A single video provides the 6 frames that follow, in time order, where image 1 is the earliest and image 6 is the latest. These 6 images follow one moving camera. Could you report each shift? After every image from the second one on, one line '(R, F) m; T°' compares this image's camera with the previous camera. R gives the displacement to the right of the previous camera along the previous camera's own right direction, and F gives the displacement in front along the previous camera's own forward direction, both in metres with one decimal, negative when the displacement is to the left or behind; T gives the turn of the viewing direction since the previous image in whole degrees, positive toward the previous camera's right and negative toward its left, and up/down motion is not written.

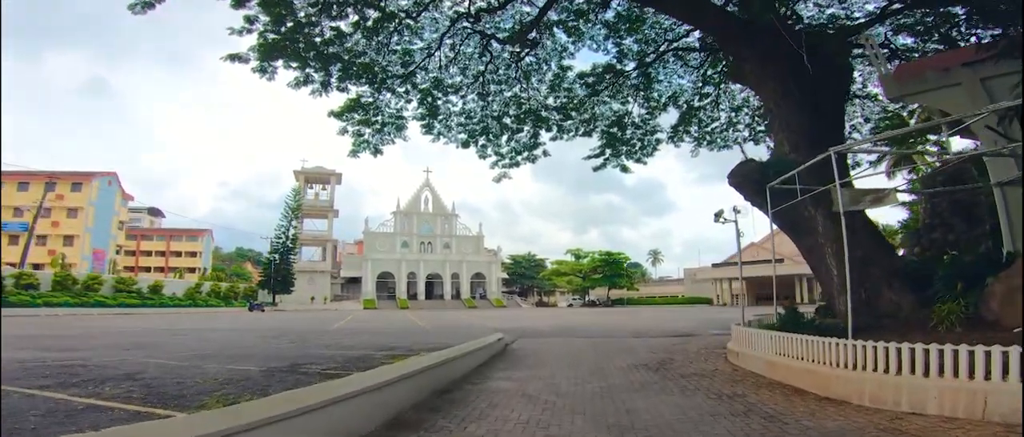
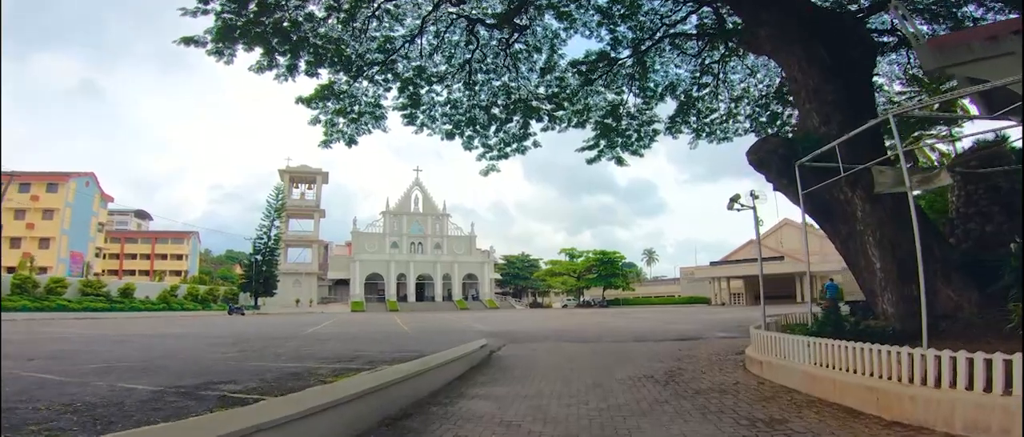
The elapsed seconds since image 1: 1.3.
(+0.2, +1.4) m; +1°
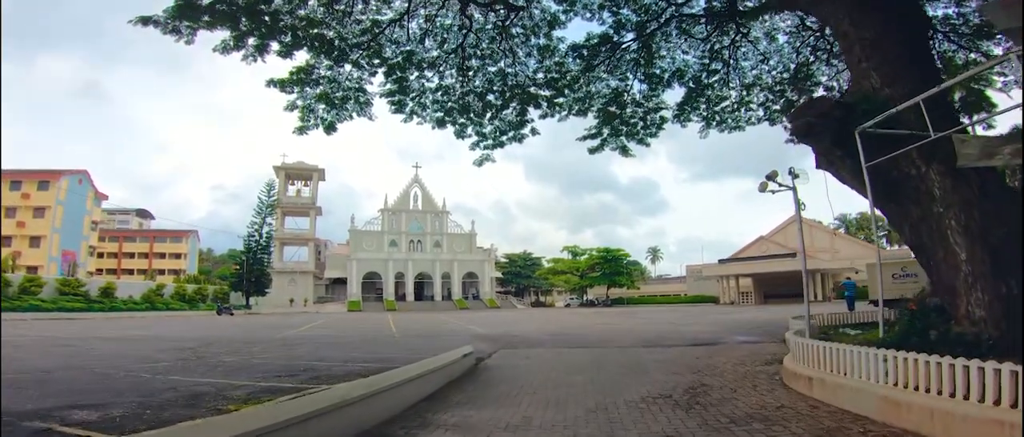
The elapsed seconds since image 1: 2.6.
(+0.2, +1.4) m; 0°
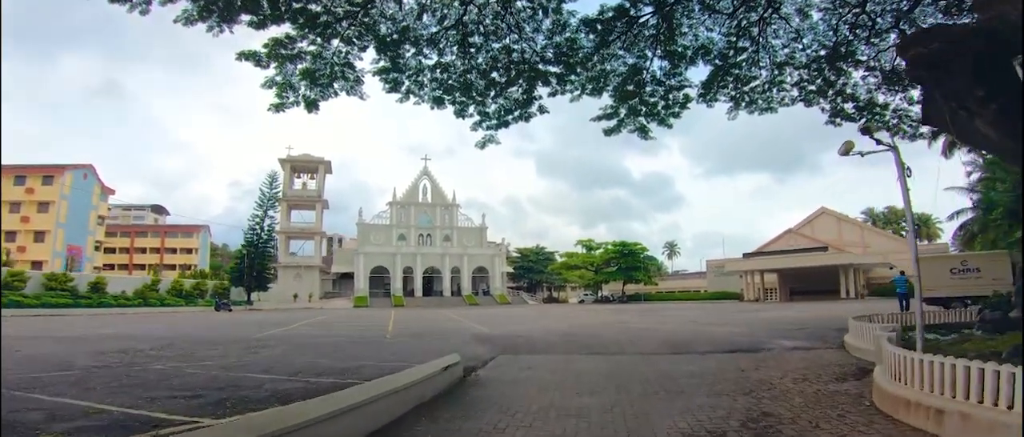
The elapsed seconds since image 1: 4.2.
(+0.2, +1.8) m; -1°
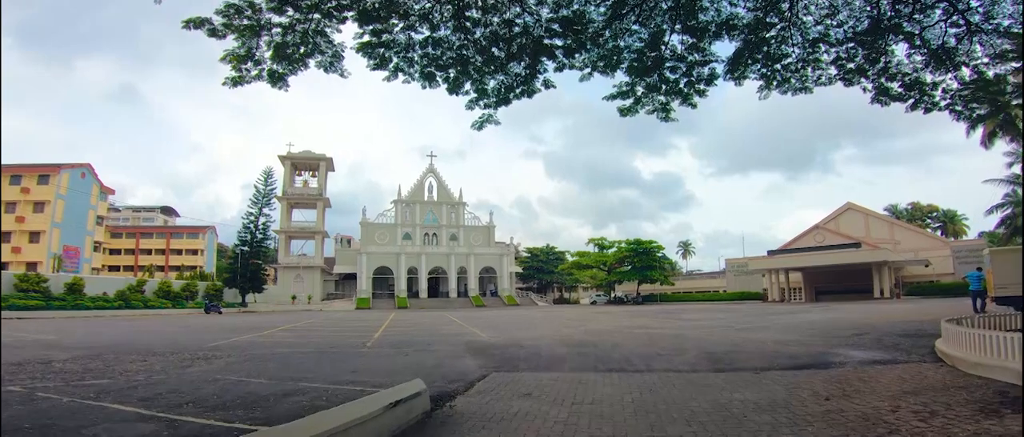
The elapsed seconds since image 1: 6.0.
(+0.2, +2.0) m; -1°
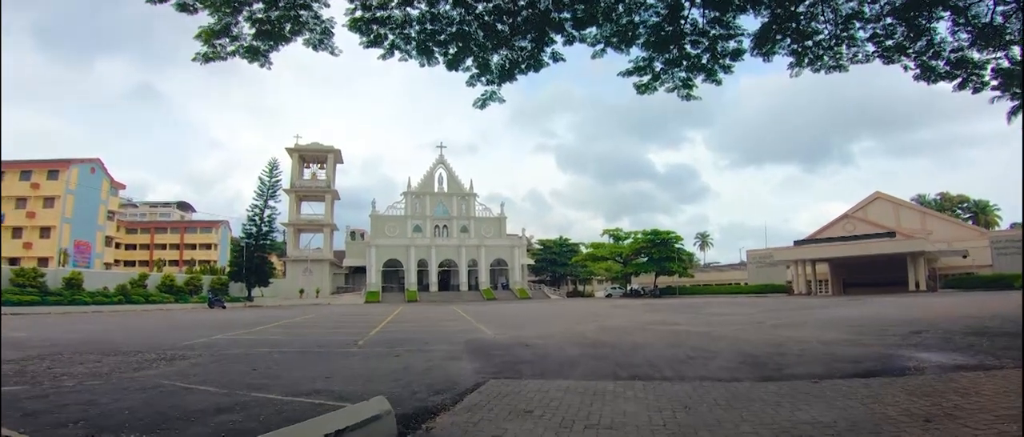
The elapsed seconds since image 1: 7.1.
(+0.1, +1.2) m; -1°
